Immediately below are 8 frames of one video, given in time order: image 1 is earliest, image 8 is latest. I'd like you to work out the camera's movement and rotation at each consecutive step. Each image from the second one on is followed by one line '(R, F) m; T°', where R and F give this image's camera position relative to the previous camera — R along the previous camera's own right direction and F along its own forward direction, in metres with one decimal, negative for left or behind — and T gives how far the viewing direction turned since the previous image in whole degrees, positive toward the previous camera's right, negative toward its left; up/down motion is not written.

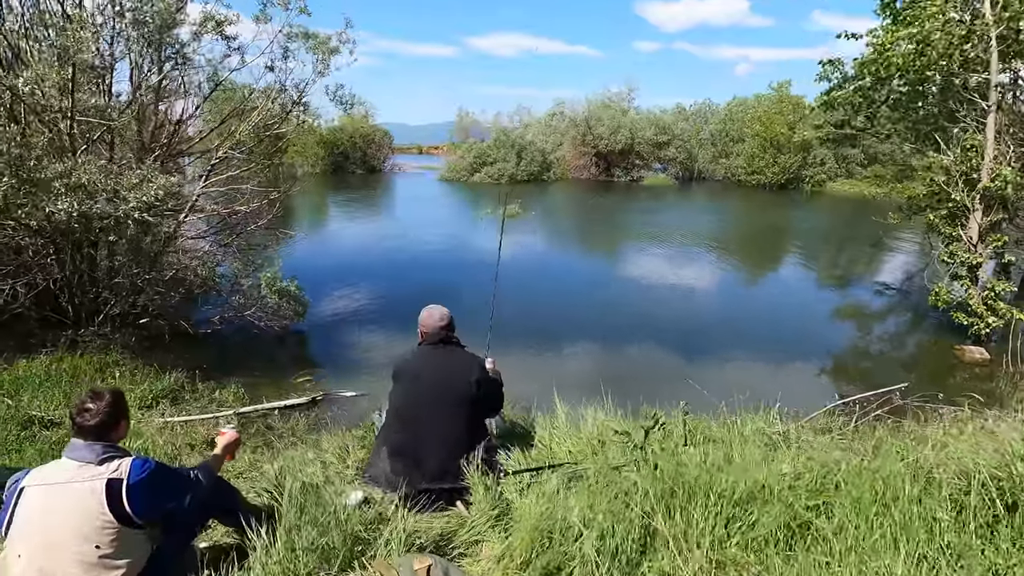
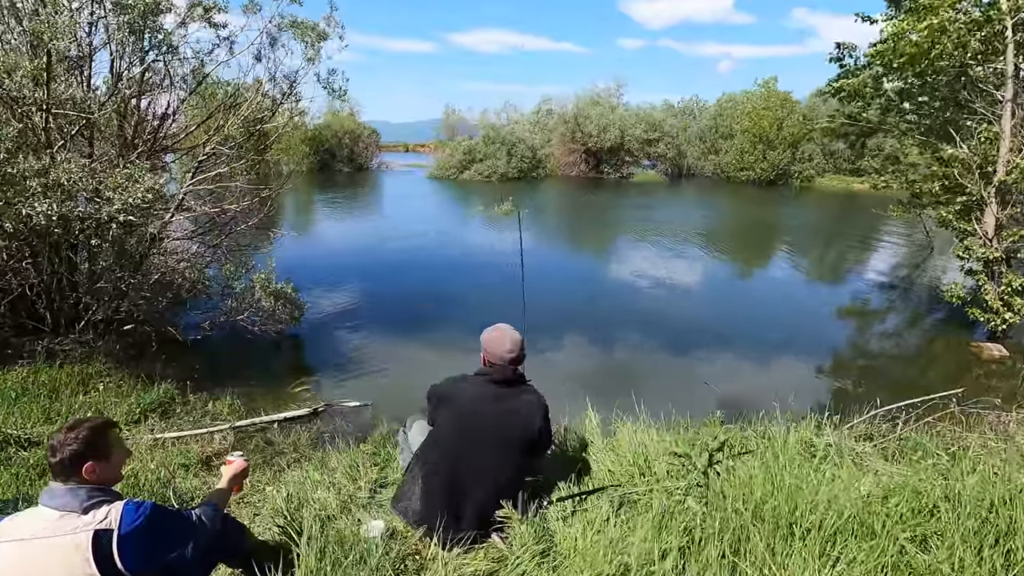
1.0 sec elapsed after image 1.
(-0.2, +0.4) m; +1°
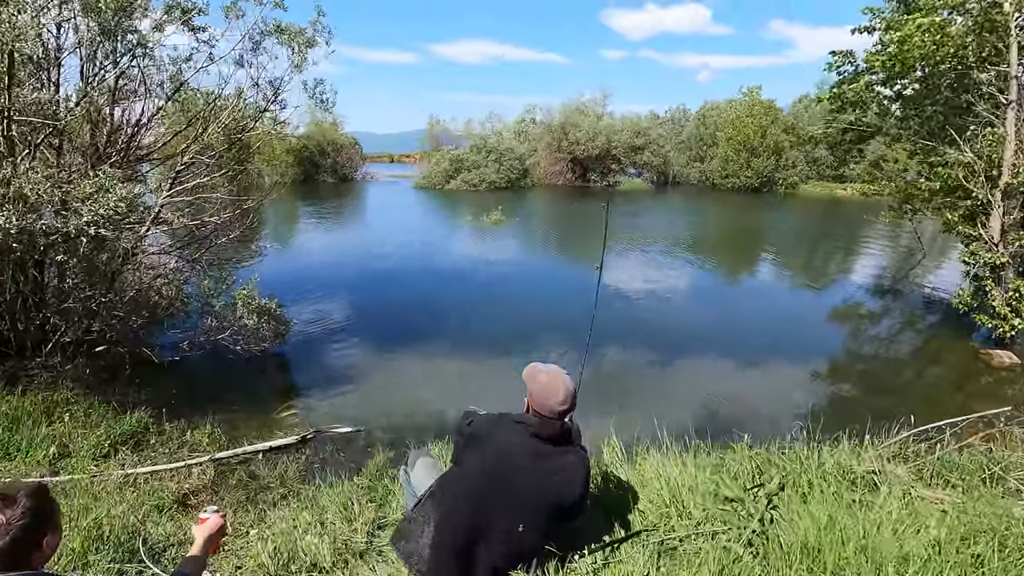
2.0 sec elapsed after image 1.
(-0.1, +0.4) m; +1°
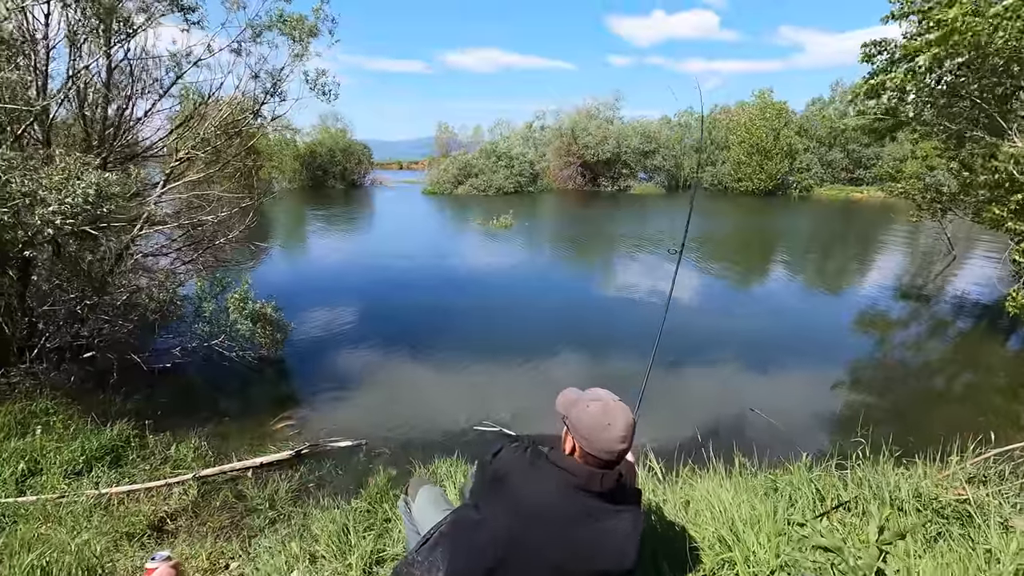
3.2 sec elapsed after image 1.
(-0.1, +0.5) m; -1°
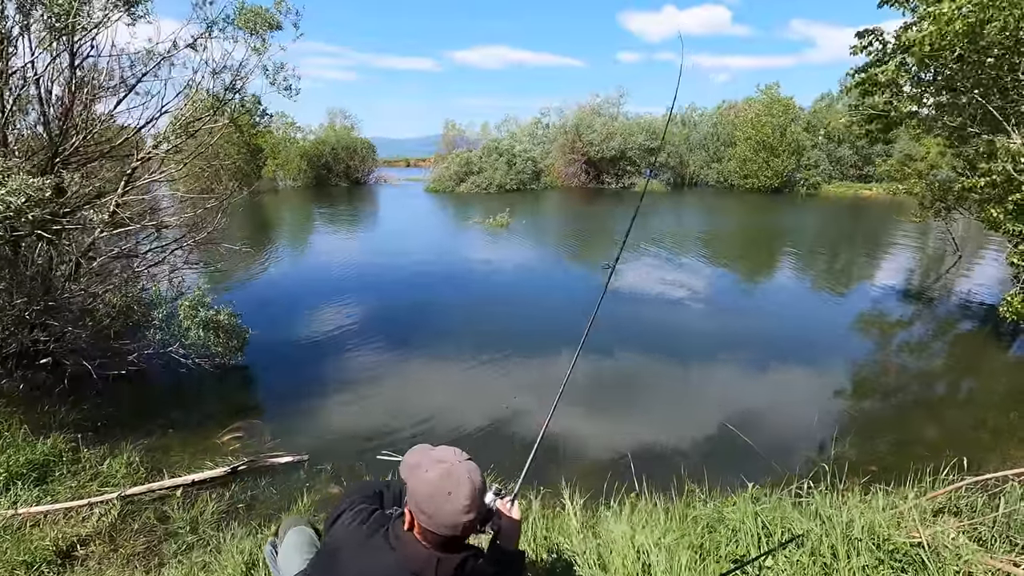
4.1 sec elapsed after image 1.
(+0.4, +0.3) m; -1°
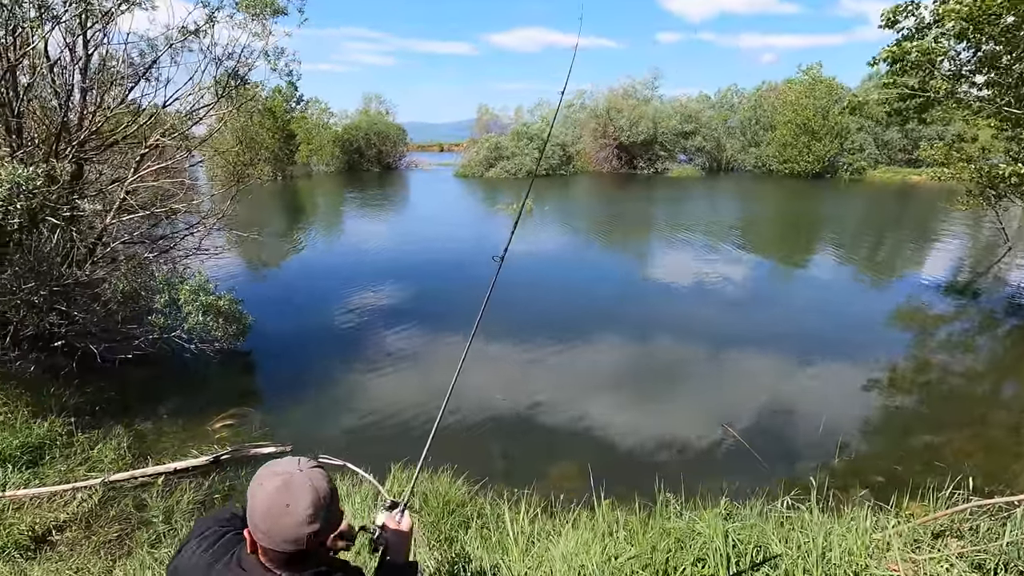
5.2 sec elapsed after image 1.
(+0.3, +0.2) m; -3°
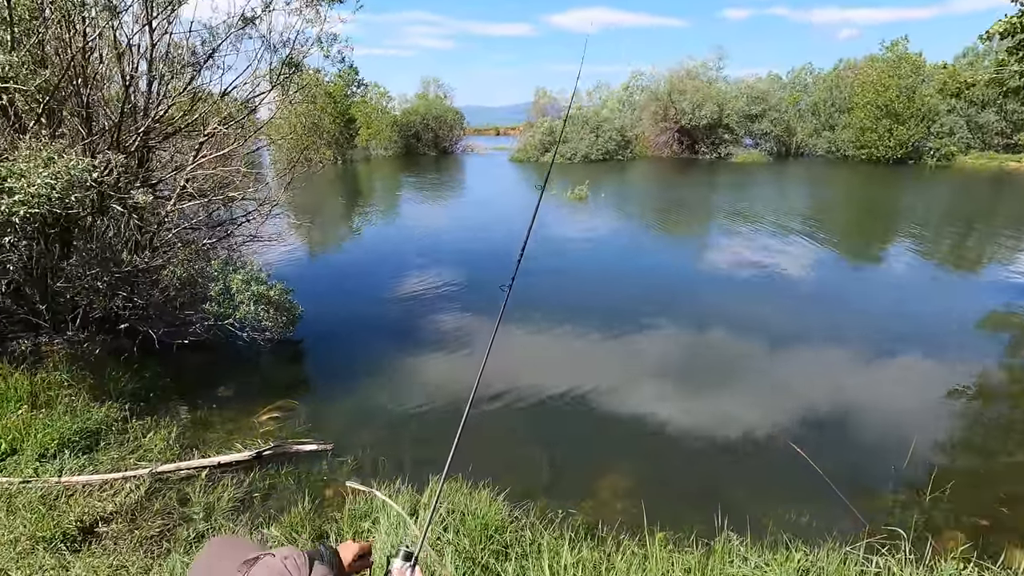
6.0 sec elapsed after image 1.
(0.0, +0.2) m; -5°
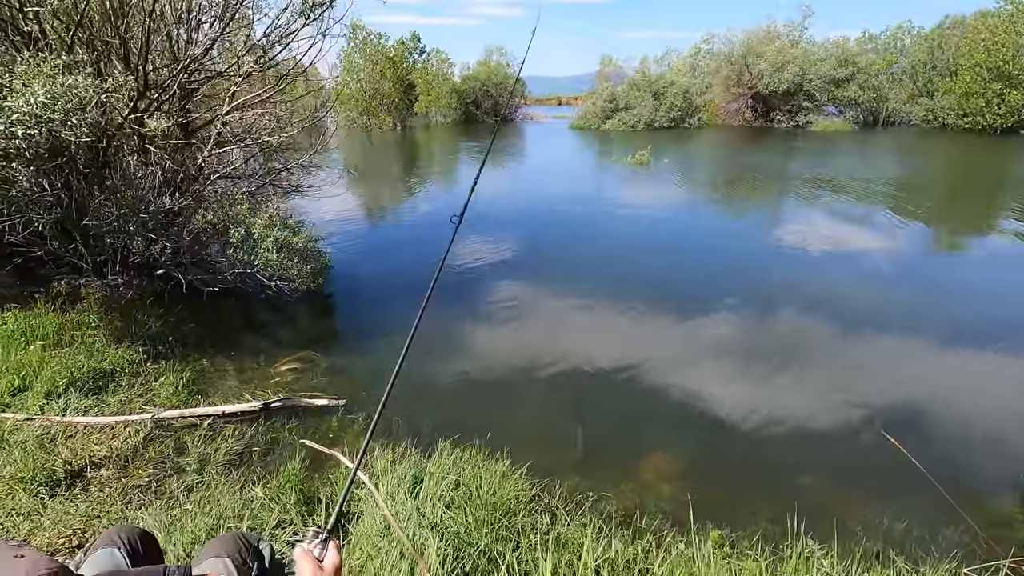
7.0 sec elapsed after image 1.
(+0.1, +0.5) m; -5°
